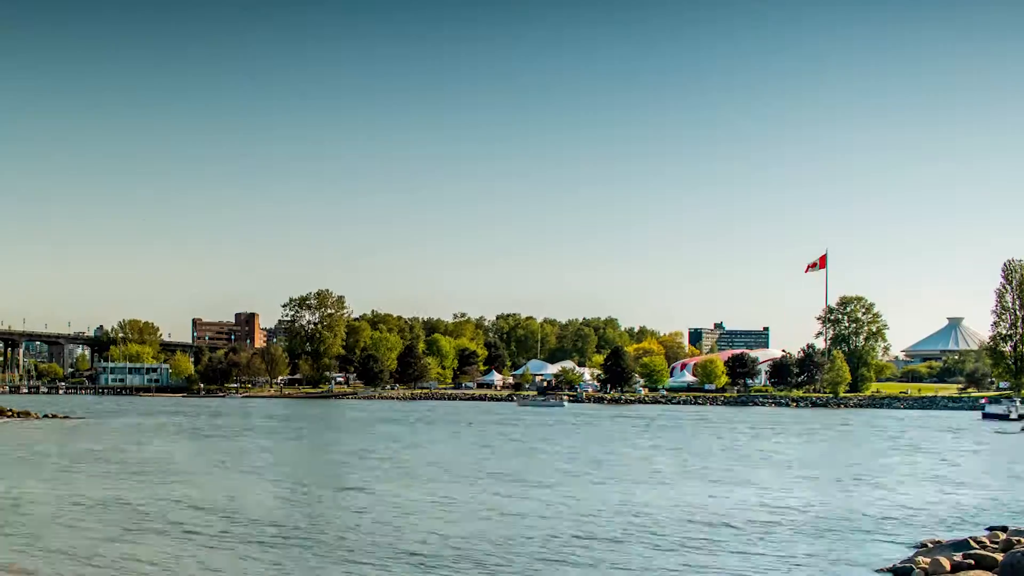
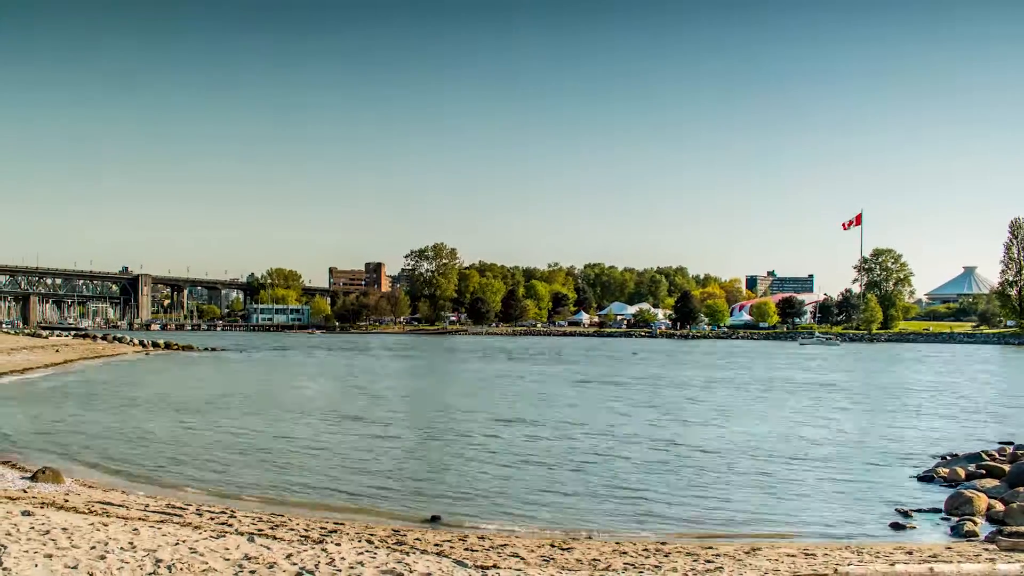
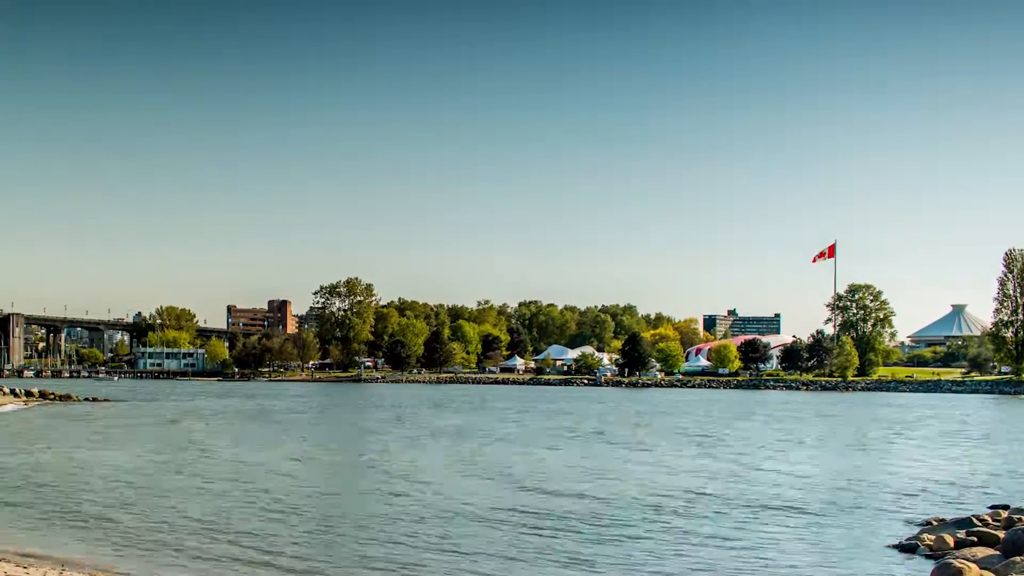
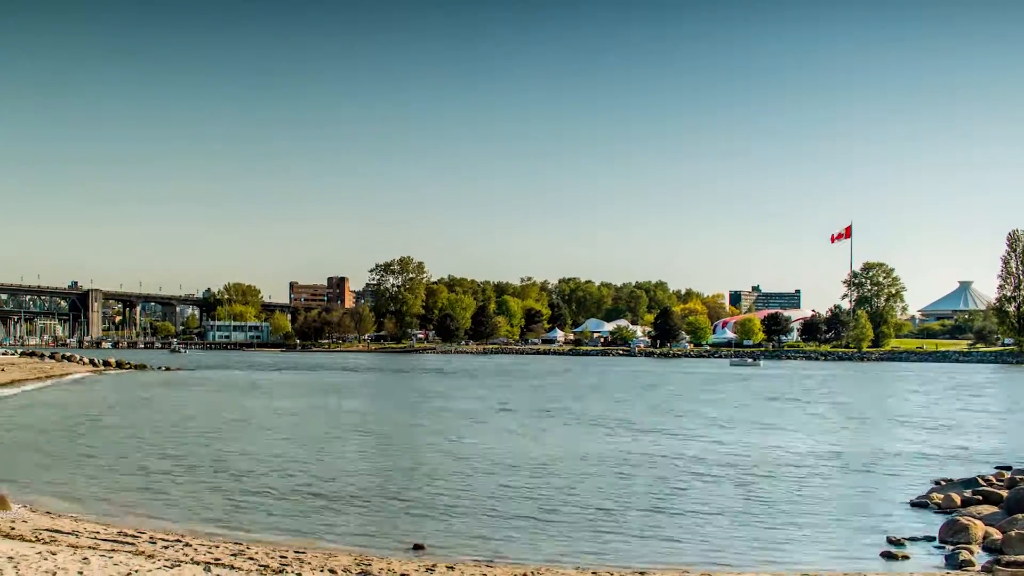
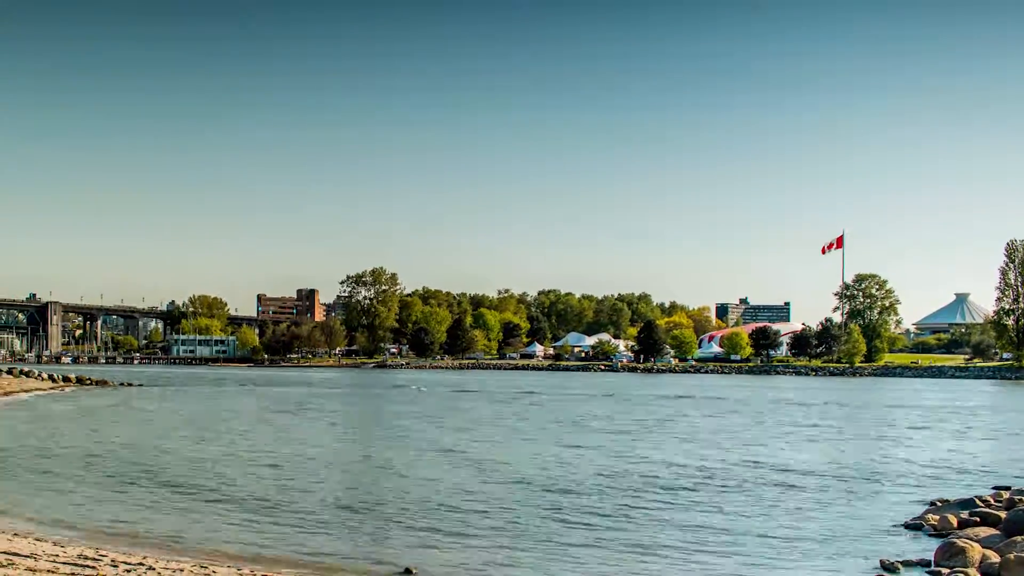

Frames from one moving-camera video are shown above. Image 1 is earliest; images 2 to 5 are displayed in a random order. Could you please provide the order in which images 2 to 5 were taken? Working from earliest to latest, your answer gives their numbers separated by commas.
3, 5, 4, 2
